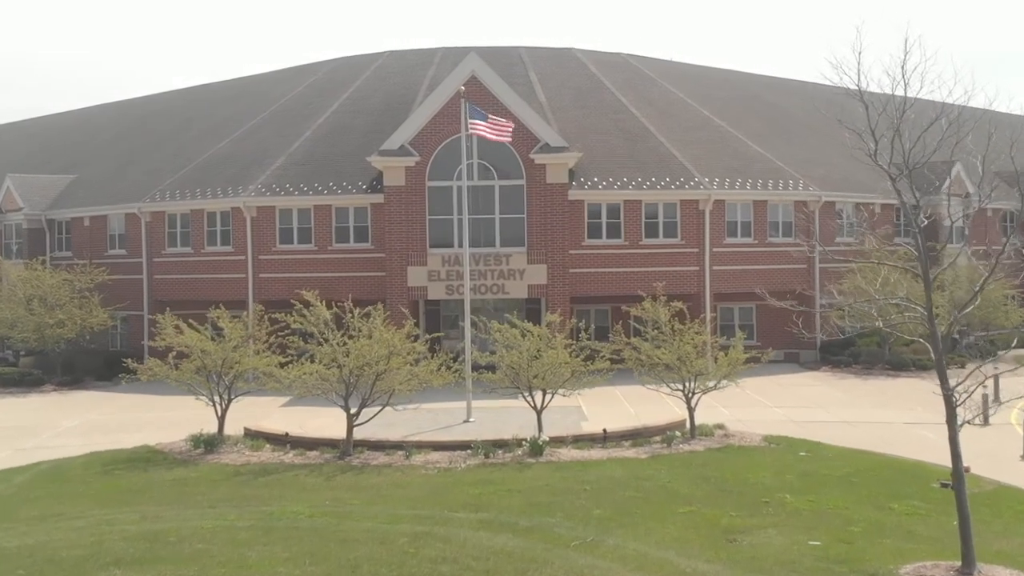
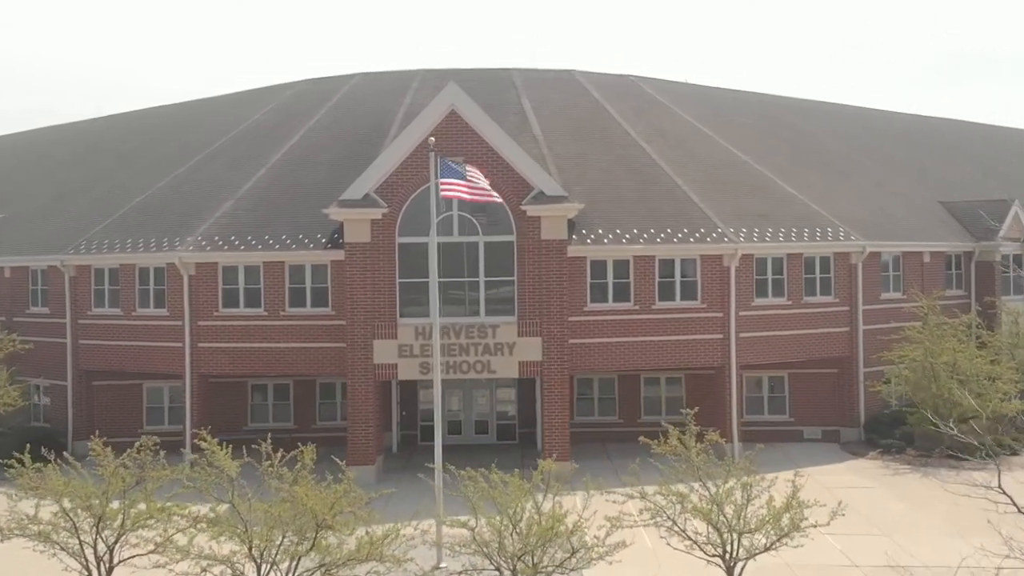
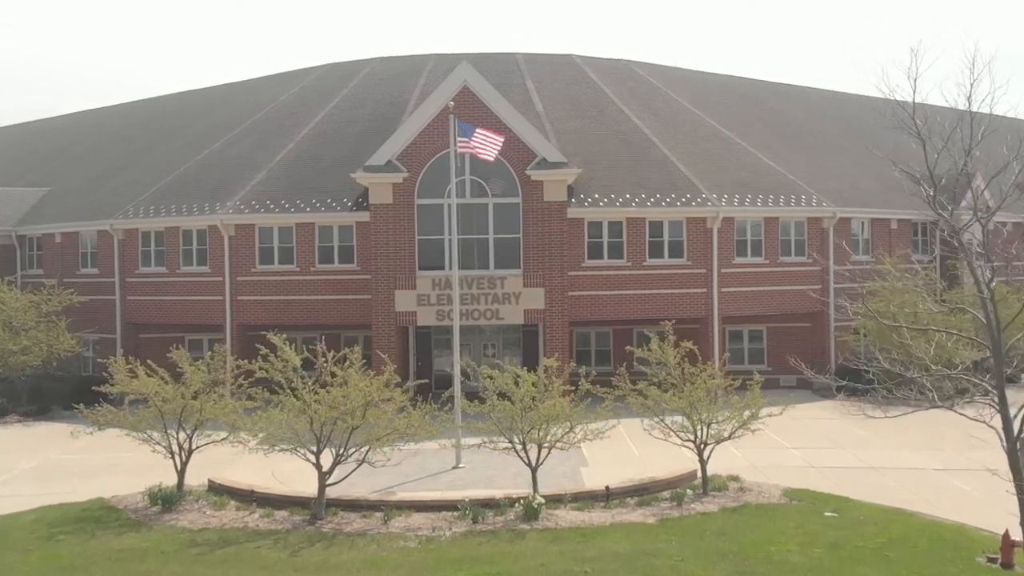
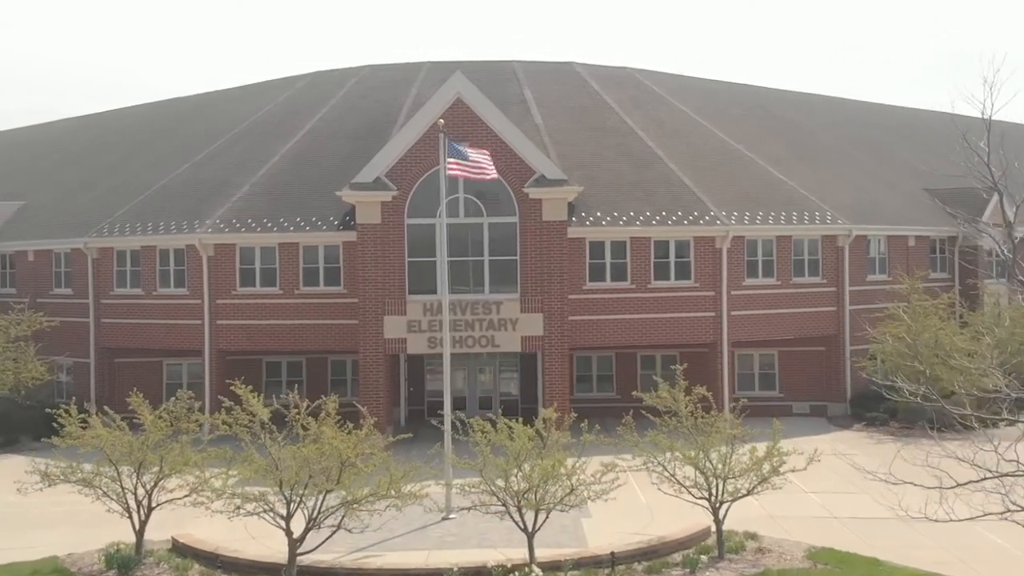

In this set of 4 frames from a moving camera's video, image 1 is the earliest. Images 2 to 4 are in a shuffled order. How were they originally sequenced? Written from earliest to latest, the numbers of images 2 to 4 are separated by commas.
3, 4, 2
